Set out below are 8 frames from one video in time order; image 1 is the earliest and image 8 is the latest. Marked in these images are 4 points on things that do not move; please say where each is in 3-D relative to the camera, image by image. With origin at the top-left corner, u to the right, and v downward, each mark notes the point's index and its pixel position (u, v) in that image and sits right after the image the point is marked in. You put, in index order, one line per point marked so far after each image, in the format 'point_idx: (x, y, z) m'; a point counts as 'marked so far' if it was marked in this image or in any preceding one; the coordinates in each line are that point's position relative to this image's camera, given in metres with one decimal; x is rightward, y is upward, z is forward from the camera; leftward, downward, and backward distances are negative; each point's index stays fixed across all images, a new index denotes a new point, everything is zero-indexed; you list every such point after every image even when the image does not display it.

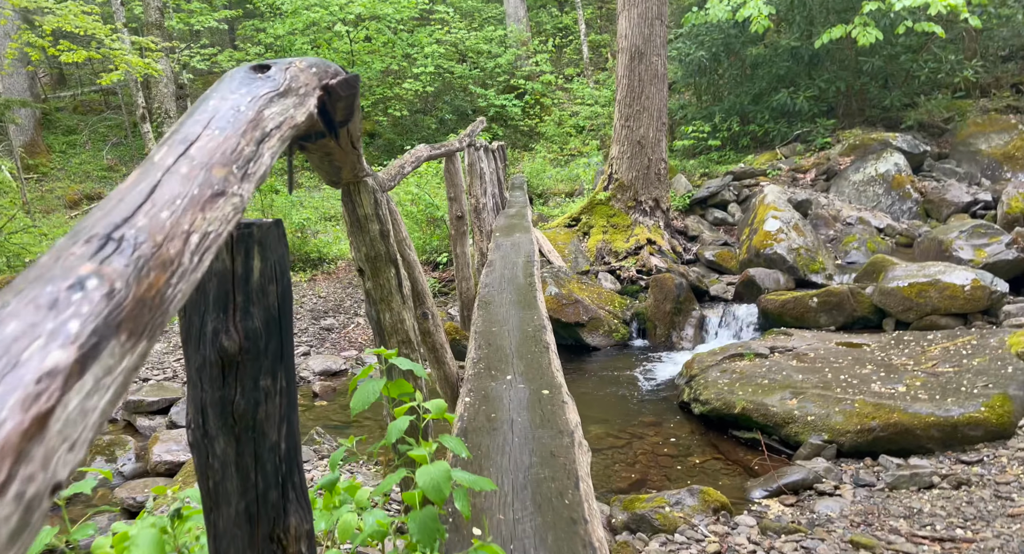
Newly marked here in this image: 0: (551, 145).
0: (+1.0, +3.4, +17.2) m
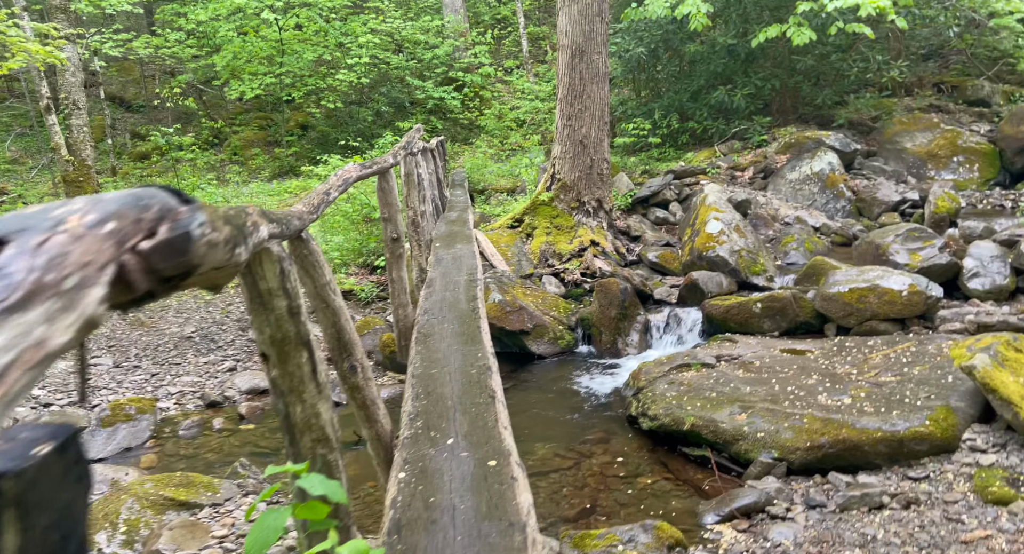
0: (-0.5, +3.4, +16.9) m
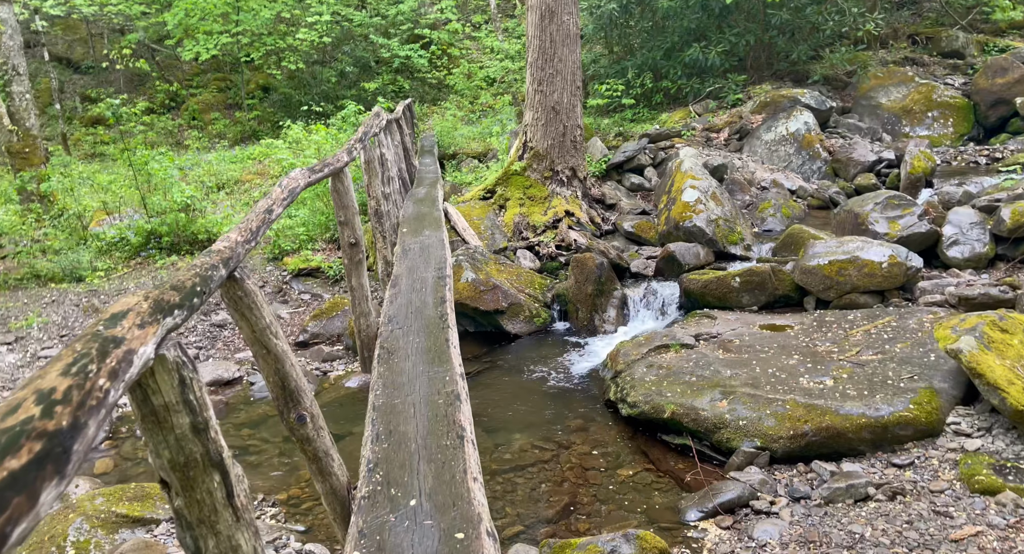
0: (-1.3, +4.3, +16.4) m
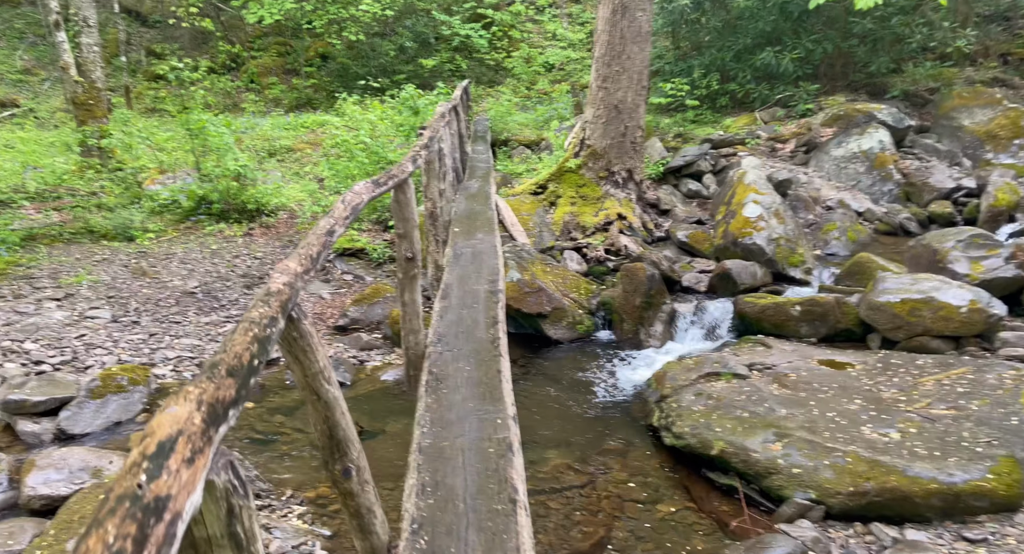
0: (+0.1, +4.6, +16.1) m
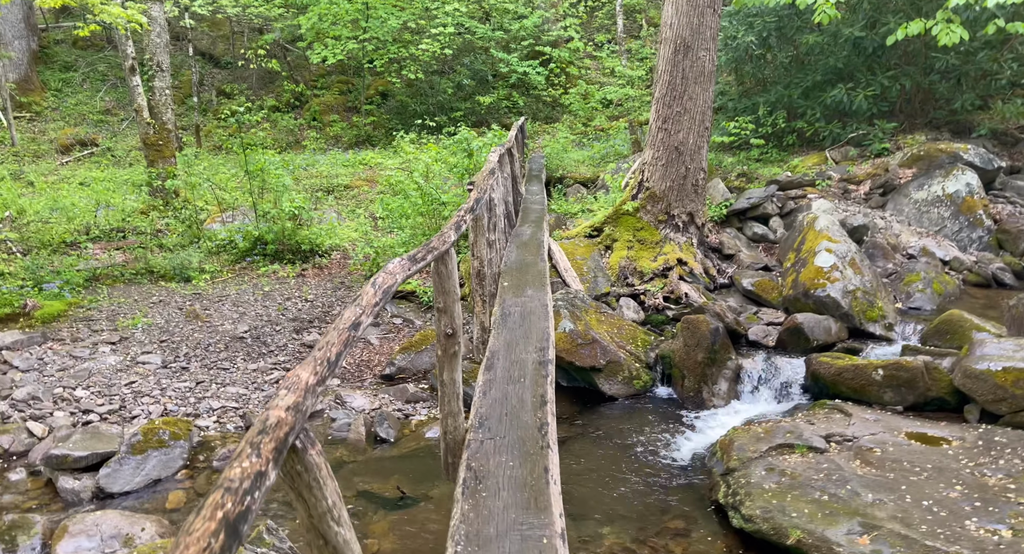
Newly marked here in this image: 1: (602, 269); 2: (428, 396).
0: (+1.5, +3.7, +15.9) m
1: (+1.1, +0.1, +8.0) m
2: (-0.8, -1.1, +6.3) m
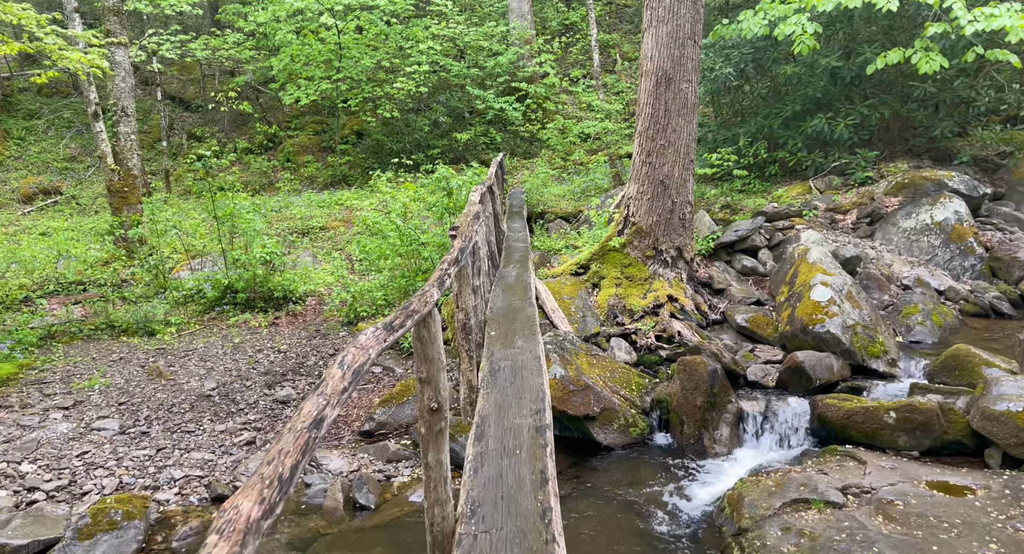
0: (+0.9, +2.8, +15.8) m
1: (+0.9, -0.4, +7.7) m
2: (-0.9, -1.5, +5.8) m
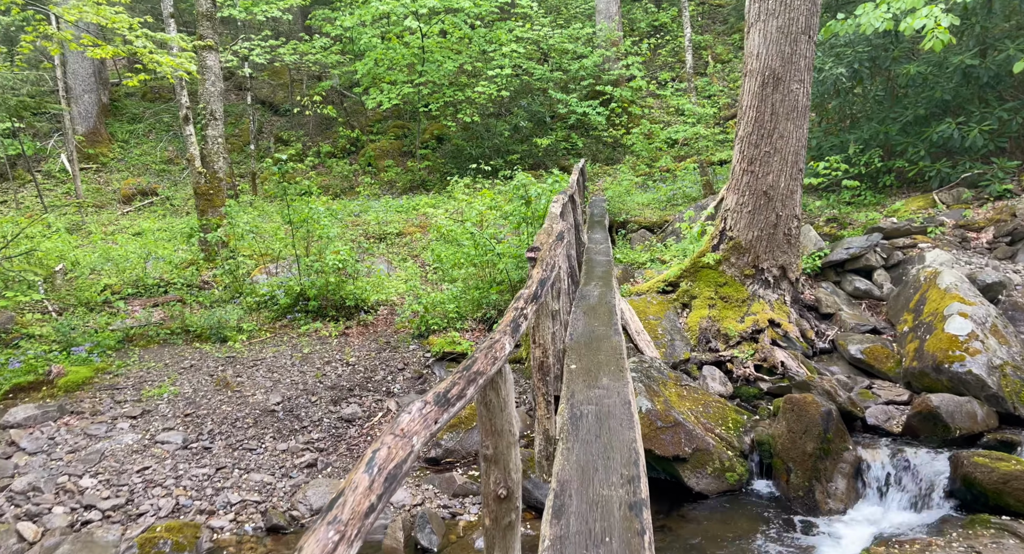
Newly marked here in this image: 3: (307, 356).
0: (+2.8, +2.5, +15.0) m
1: (+1.7, -0.6, +7.0) m
2: (-0.2, -1.6, +5.3) m
3: (-2.2, -0.9, +7.5) m
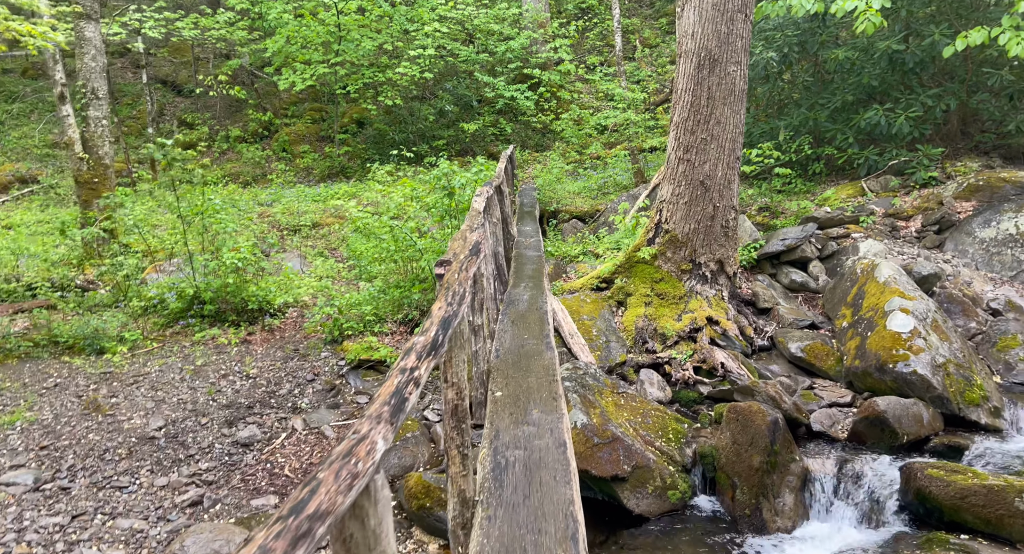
0: (+1.2, +2.7, +14.5) m
1: (+1.0, -0.5, +6.5) m
2: (-0.8, -1.7, +4.7) m
3: (-3.0, -0.9, +6.6) m
